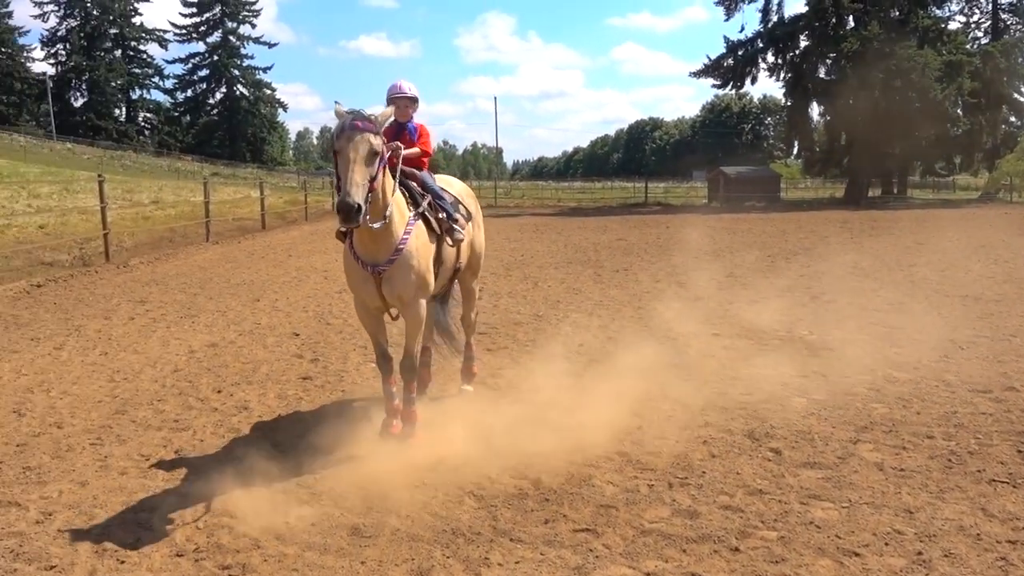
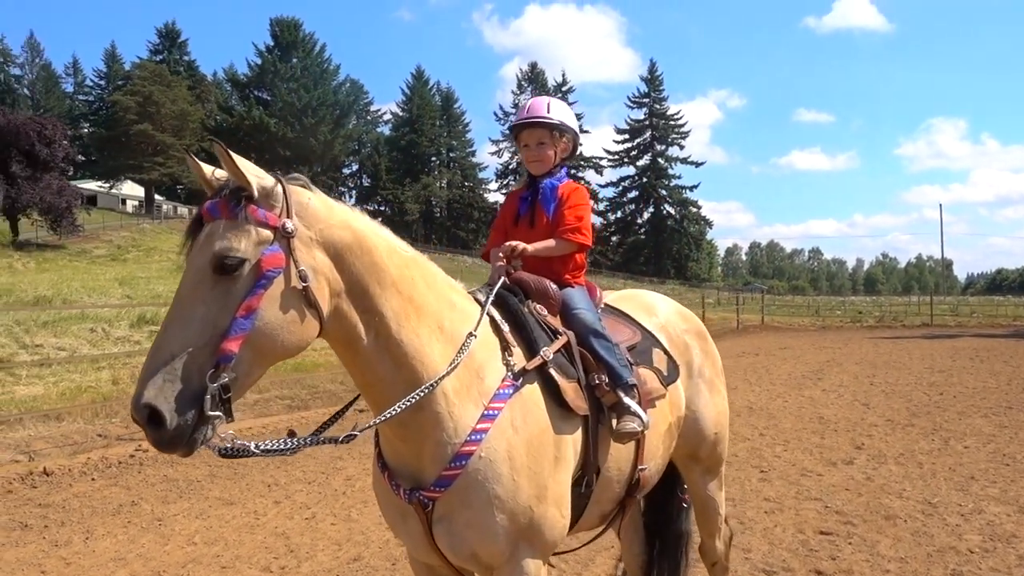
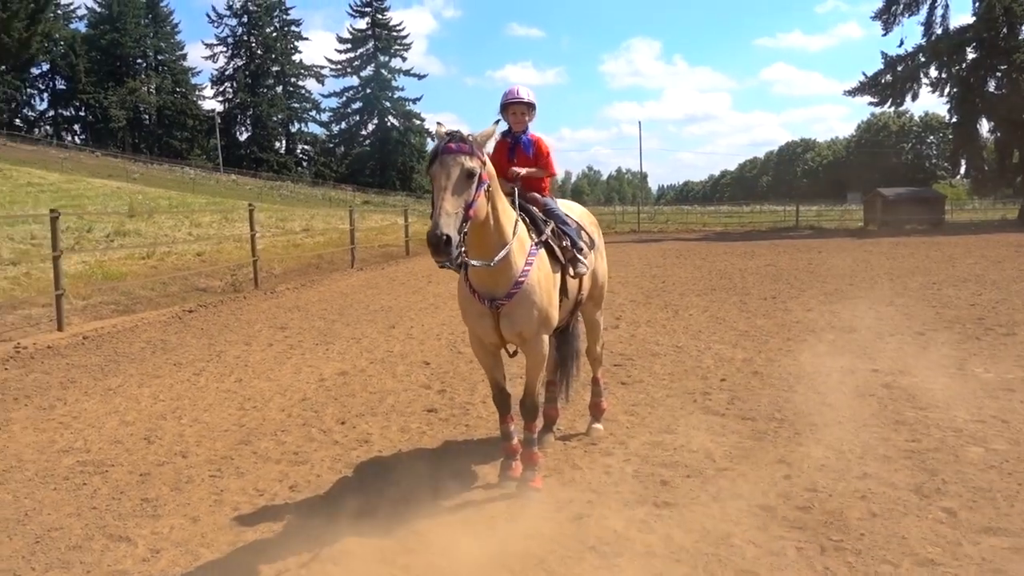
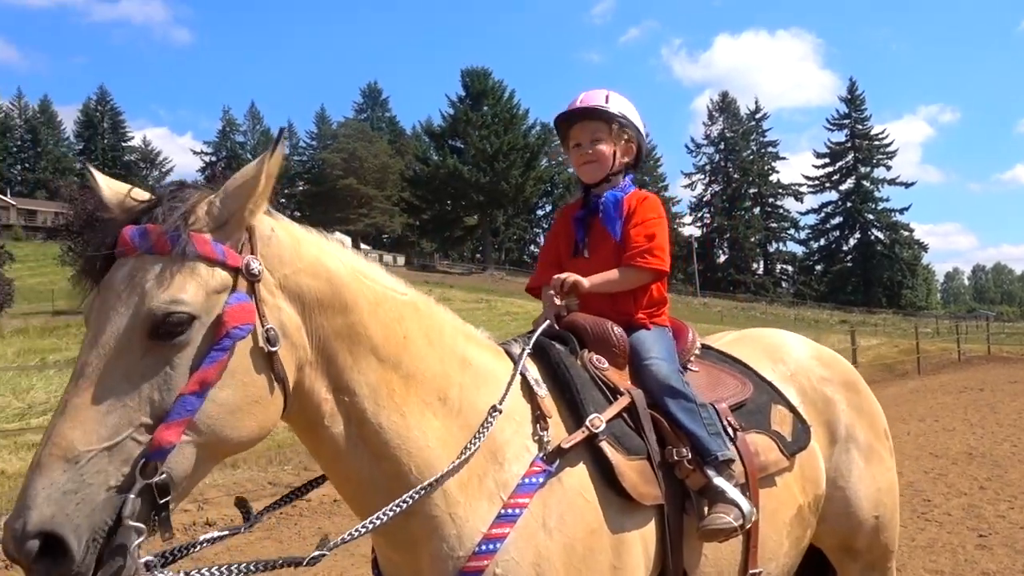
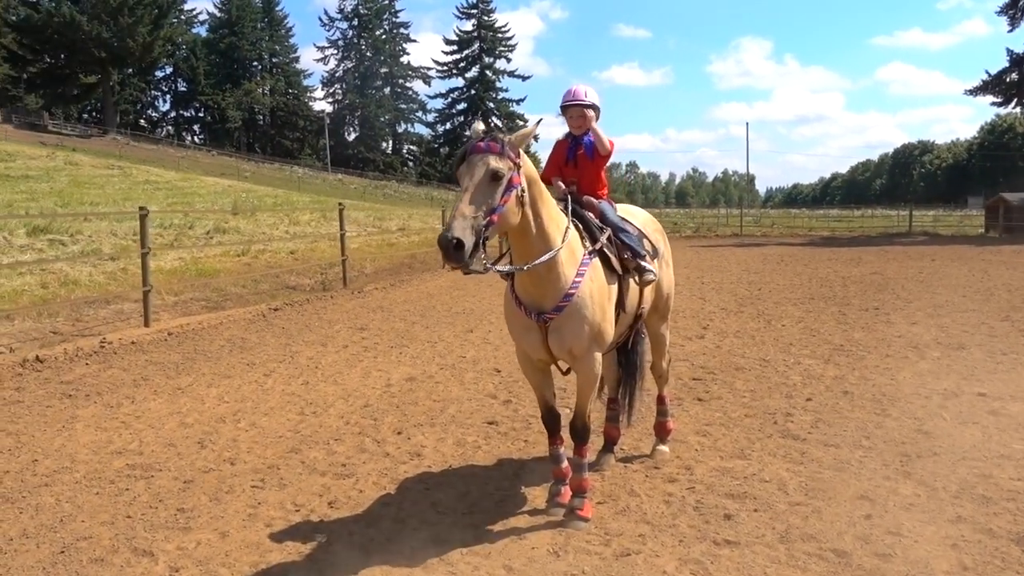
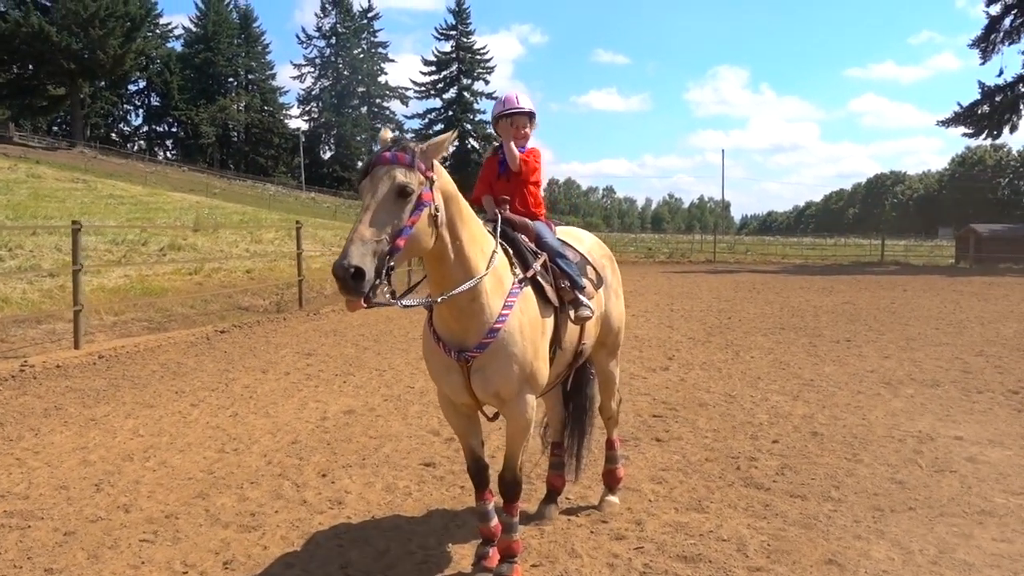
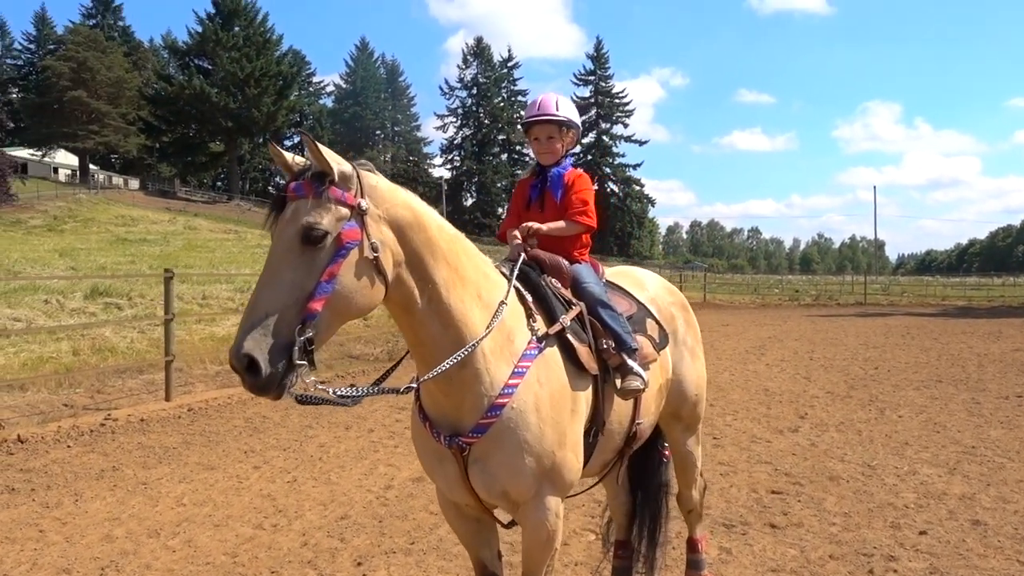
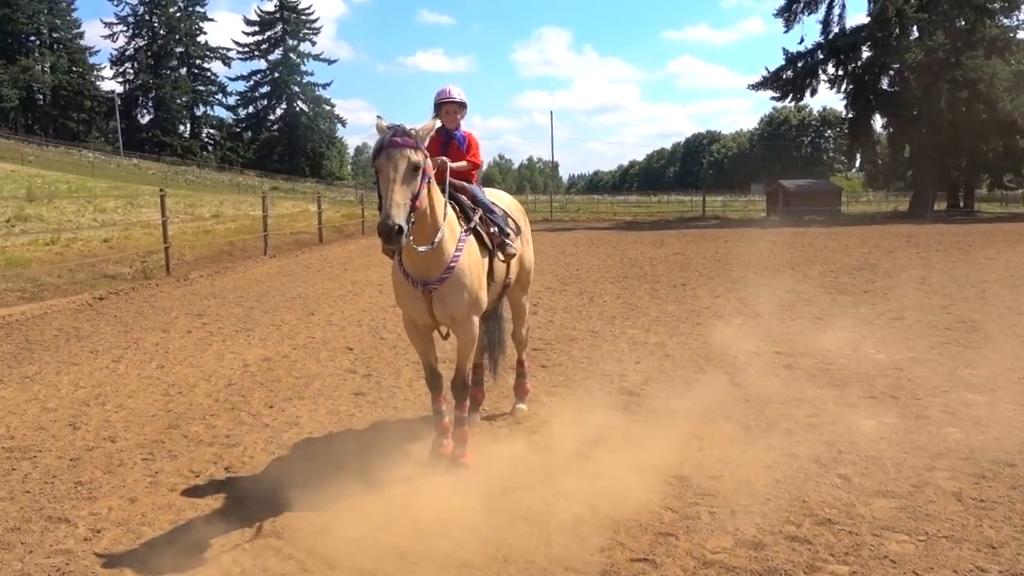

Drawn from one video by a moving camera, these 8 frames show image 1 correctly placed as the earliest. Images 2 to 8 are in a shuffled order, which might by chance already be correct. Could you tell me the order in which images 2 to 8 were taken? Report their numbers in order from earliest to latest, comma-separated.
8, 3, 5, 6, 7, 2, 4
